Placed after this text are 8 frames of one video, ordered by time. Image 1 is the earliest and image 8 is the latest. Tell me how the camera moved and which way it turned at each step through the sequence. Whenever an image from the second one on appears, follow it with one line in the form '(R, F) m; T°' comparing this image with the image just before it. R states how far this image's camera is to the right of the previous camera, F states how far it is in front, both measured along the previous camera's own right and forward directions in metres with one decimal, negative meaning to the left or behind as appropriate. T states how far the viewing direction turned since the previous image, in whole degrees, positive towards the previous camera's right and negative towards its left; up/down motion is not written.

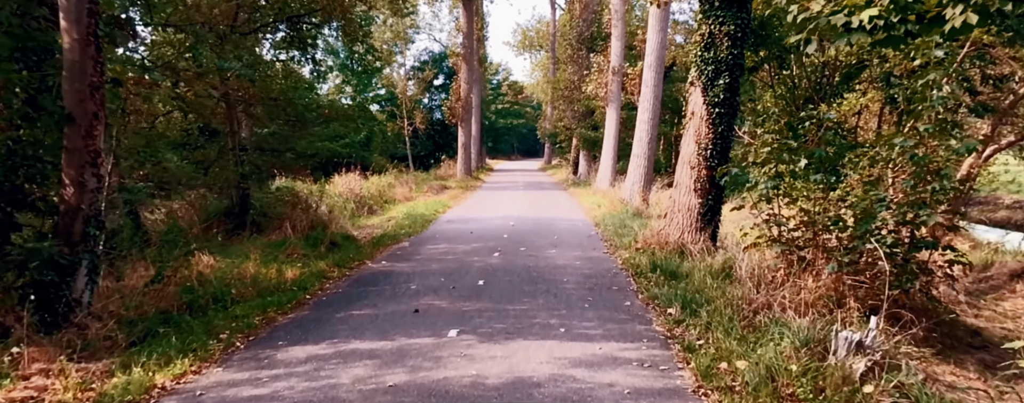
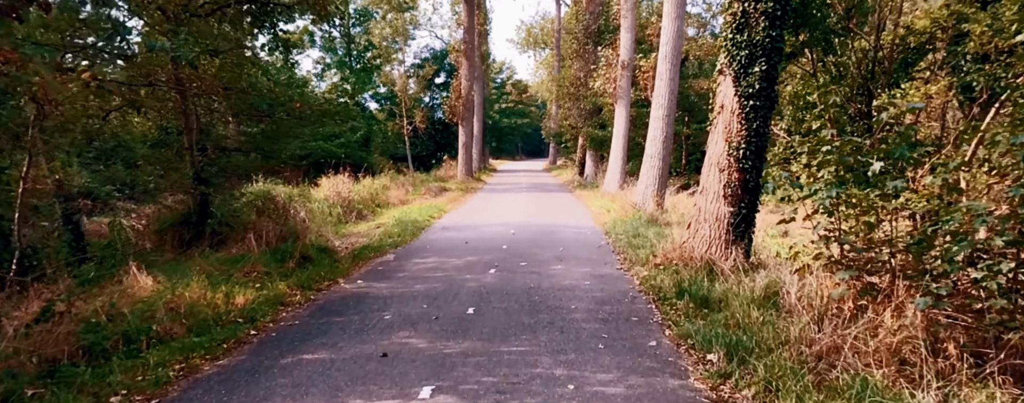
(+0.1, +1.3) m; 0°
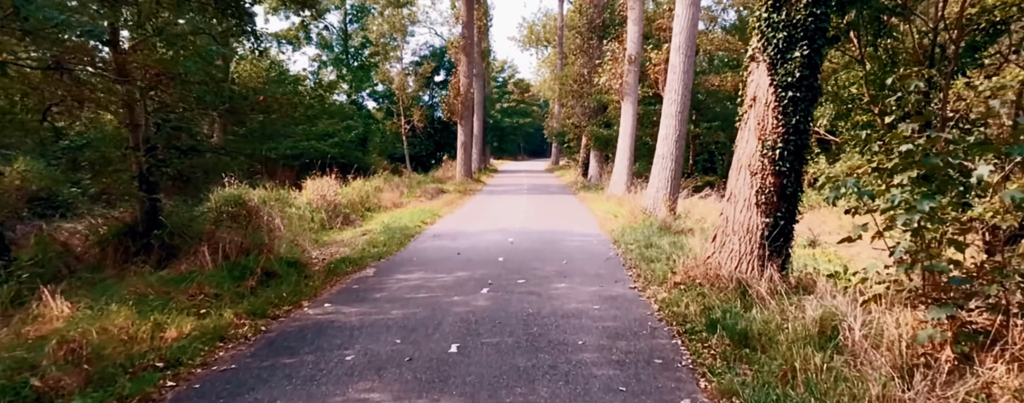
(+0.1, +1.2) m; 0°
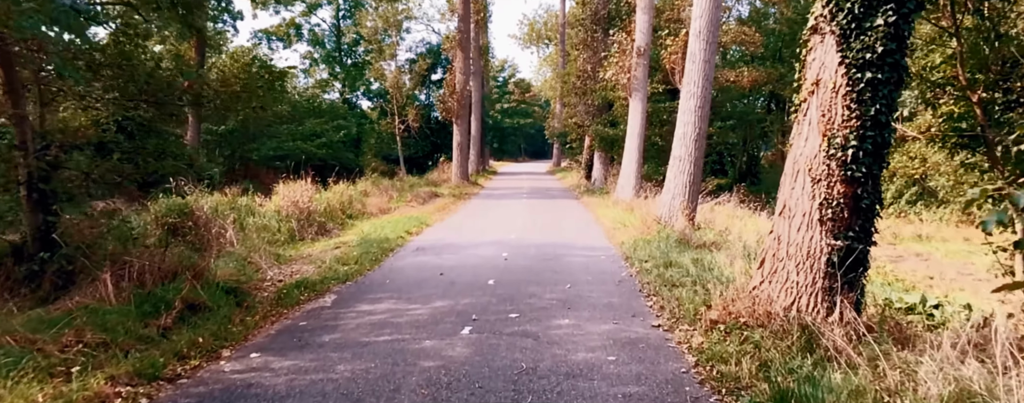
(+0.1, +1.6) m; 0°
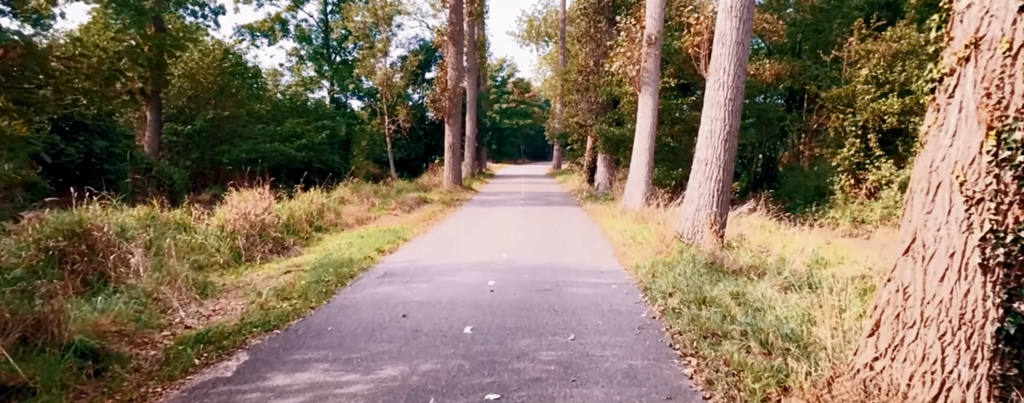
(+0.1, +2.0) m; 0°
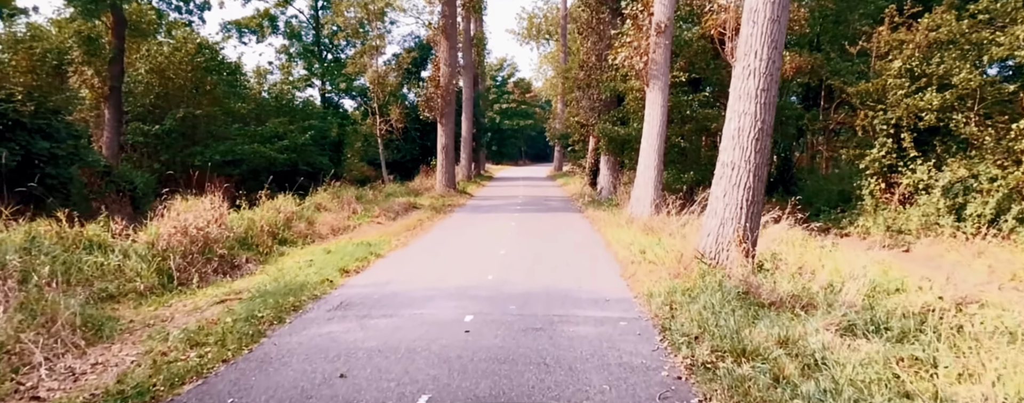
(+0.2, +1.6) m; 0°
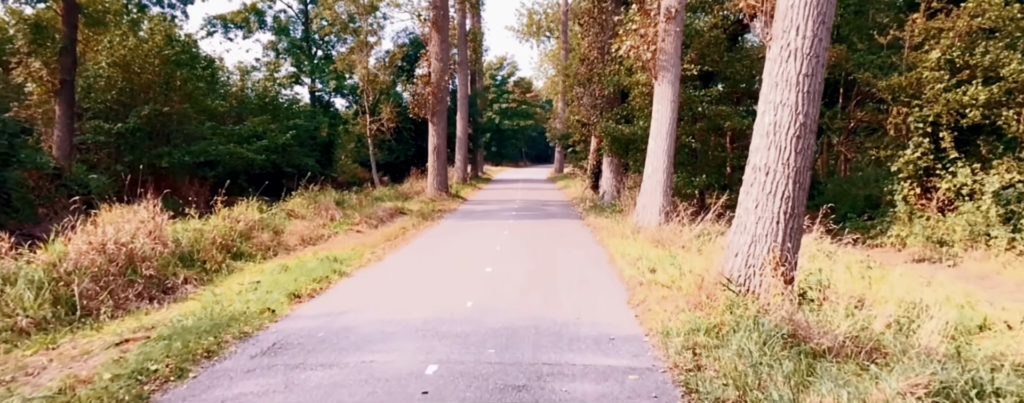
(+0.2, +1.5) m; 0°
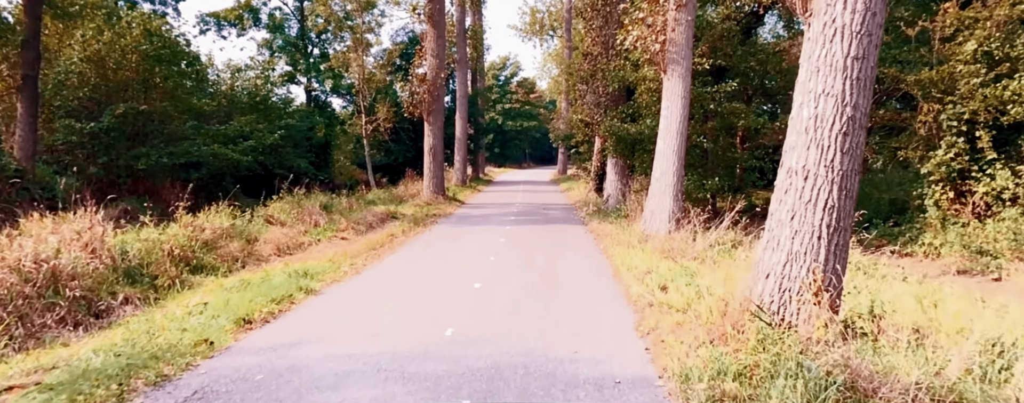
(+0.2, +1.1) m; 0°
